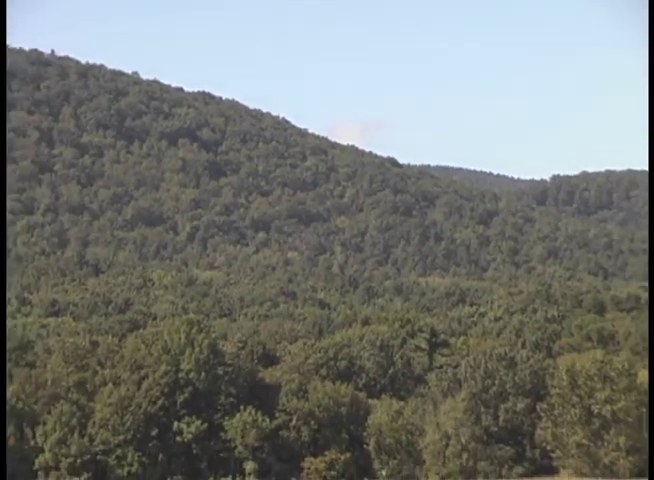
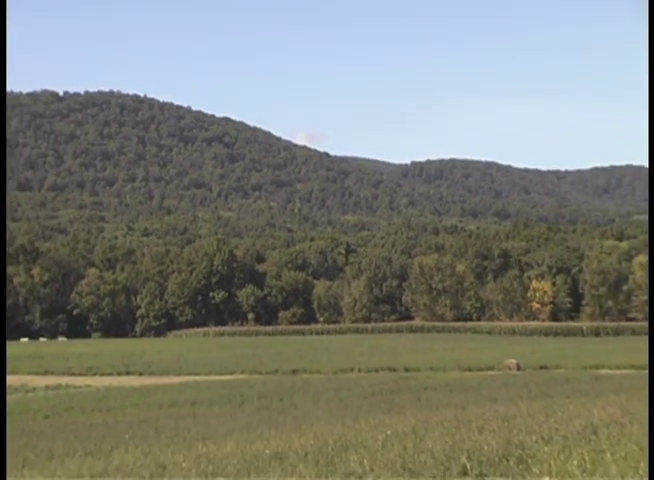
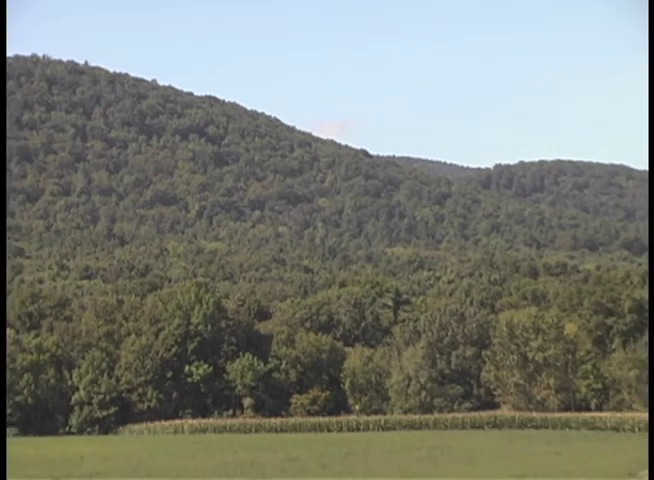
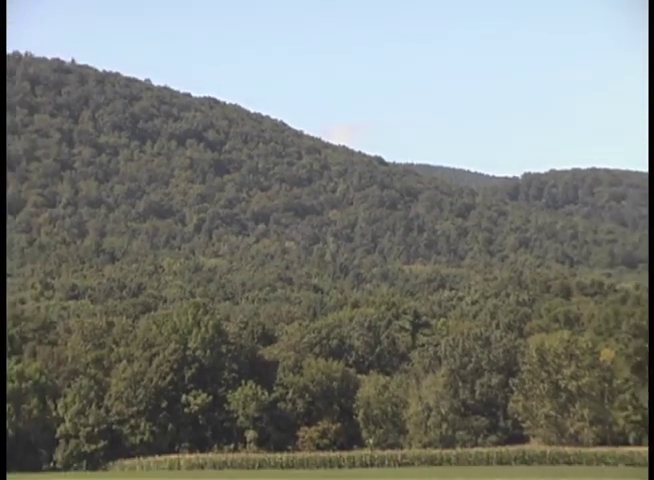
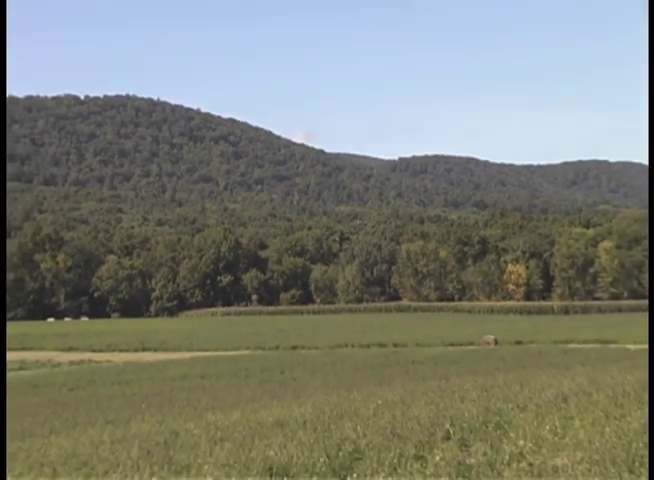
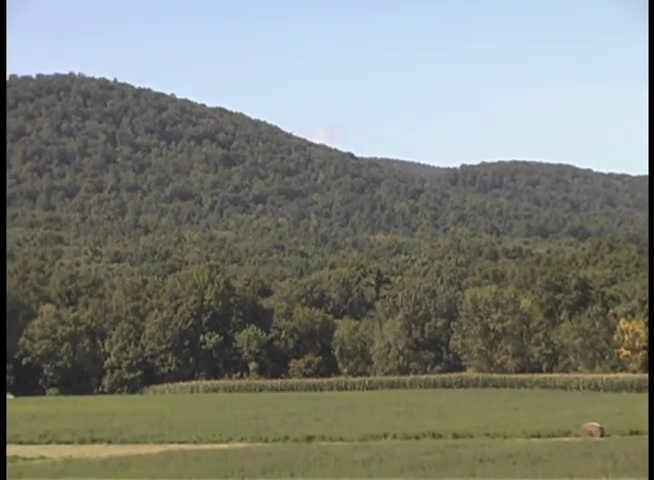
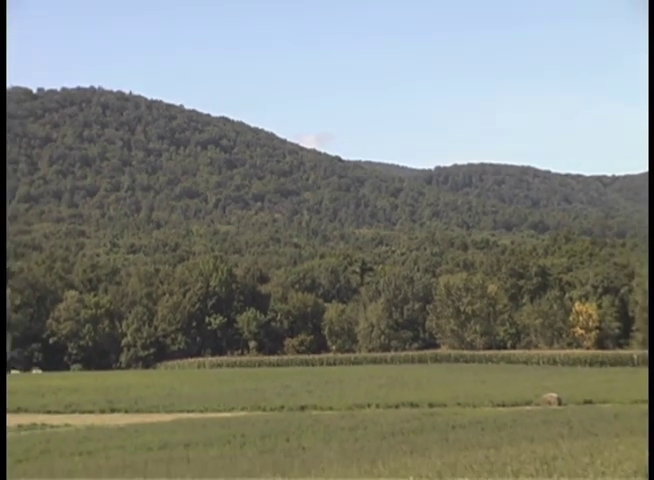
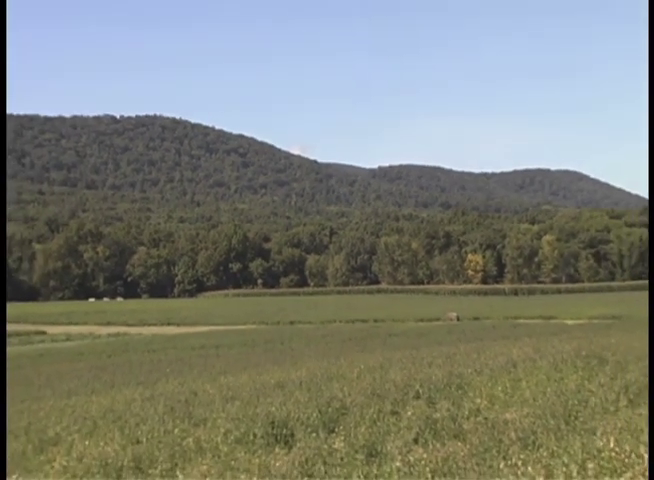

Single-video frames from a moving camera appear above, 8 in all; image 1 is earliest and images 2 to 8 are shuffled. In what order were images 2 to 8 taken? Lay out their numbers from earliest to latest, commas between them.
4, 3, 6, 7, 2, 5, 8
